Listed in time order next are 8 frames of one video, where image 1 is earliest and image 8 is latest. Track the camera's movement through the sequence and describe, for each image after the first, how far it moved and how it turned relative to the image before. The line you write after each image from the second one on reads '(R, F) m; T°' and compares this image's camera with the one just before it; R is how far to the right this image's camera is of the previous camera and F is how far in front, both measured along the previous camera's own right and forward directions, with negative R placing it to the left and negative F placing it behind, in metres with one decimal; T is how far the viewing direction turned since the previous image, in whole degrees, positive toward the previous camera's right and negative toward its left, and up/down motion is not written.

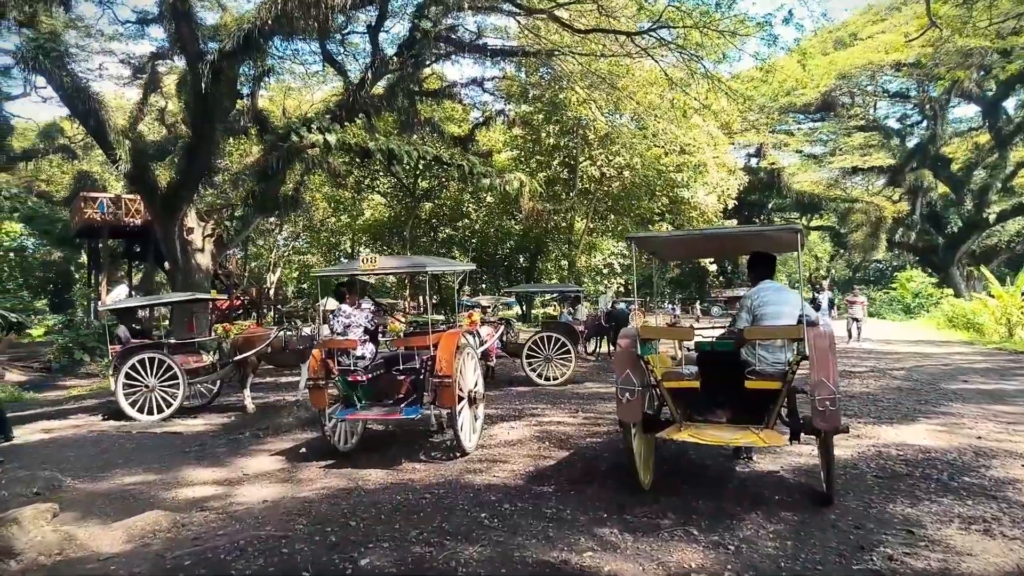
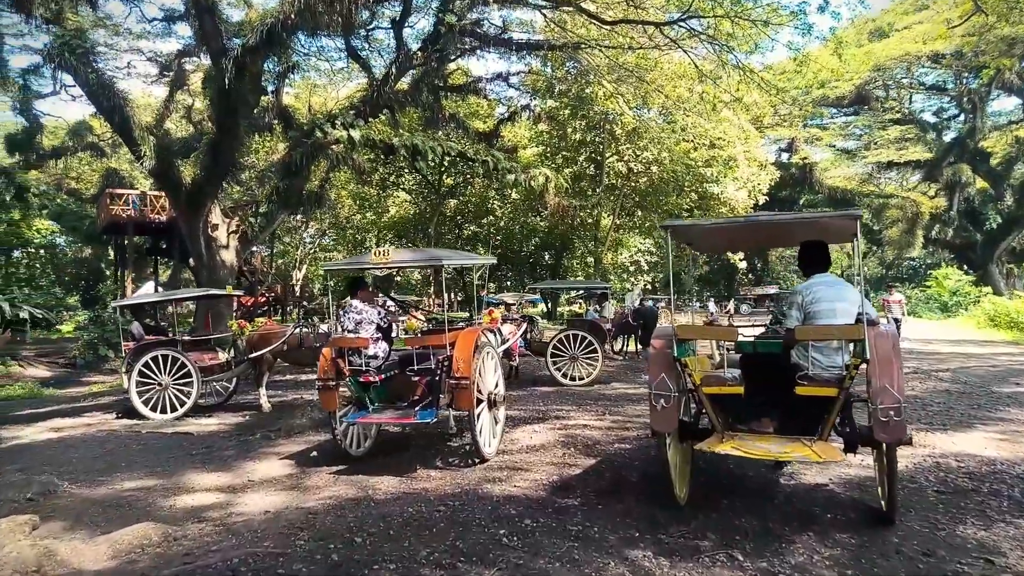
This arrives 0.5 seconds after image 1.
(0.0, +0.4) m; -2°
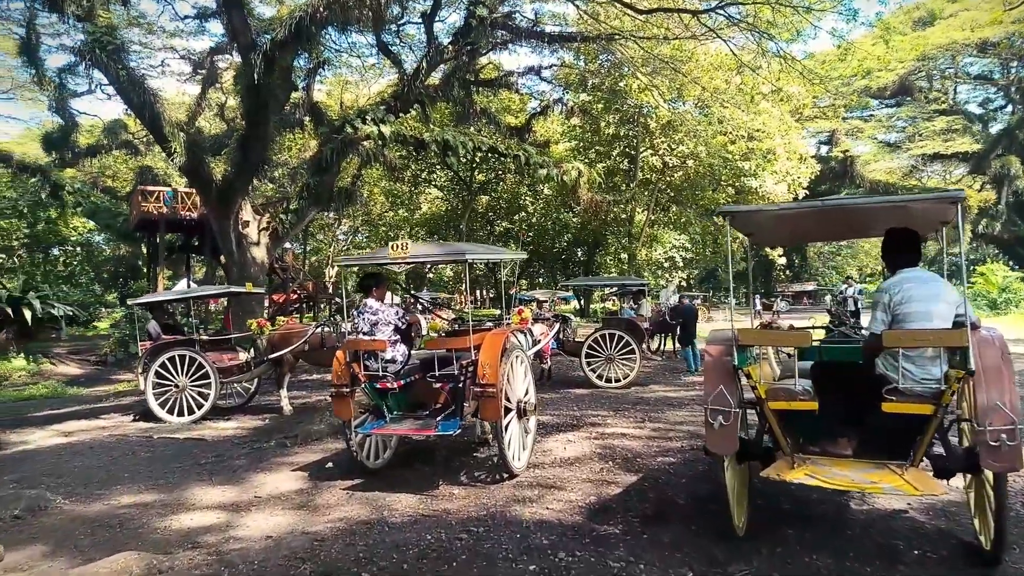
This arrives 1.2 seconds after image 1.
(0.0, +0.5) m; -3°
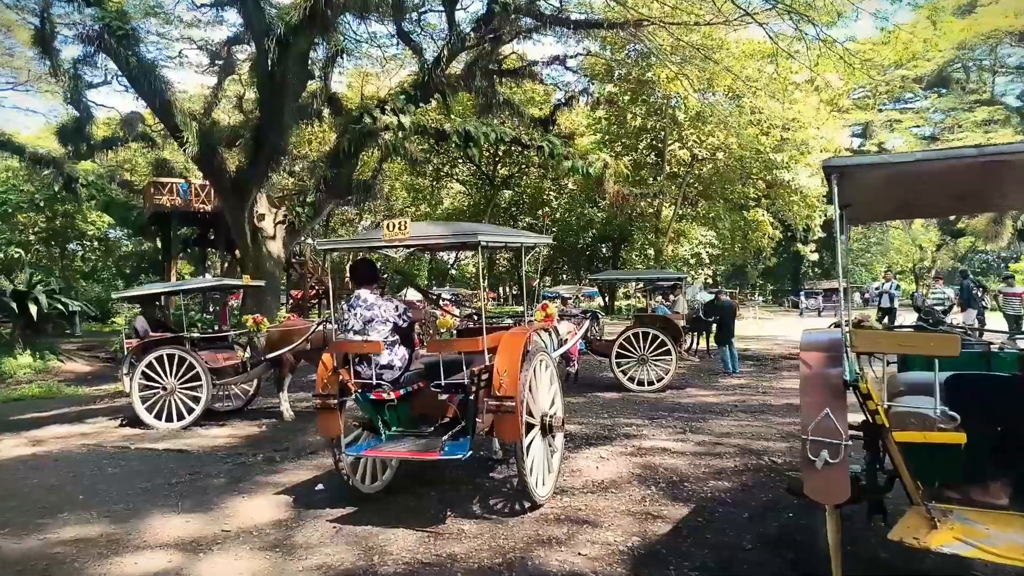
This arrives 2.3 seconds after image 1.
(0.0, +0.9) m; -2°
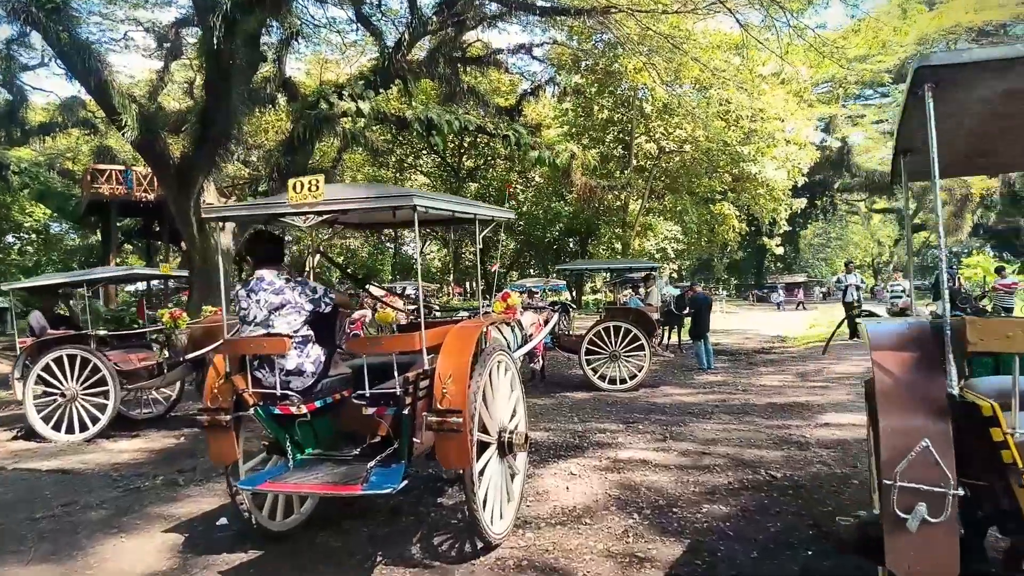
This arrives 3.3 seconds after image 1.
(+0.1, +0.9) m; +3°
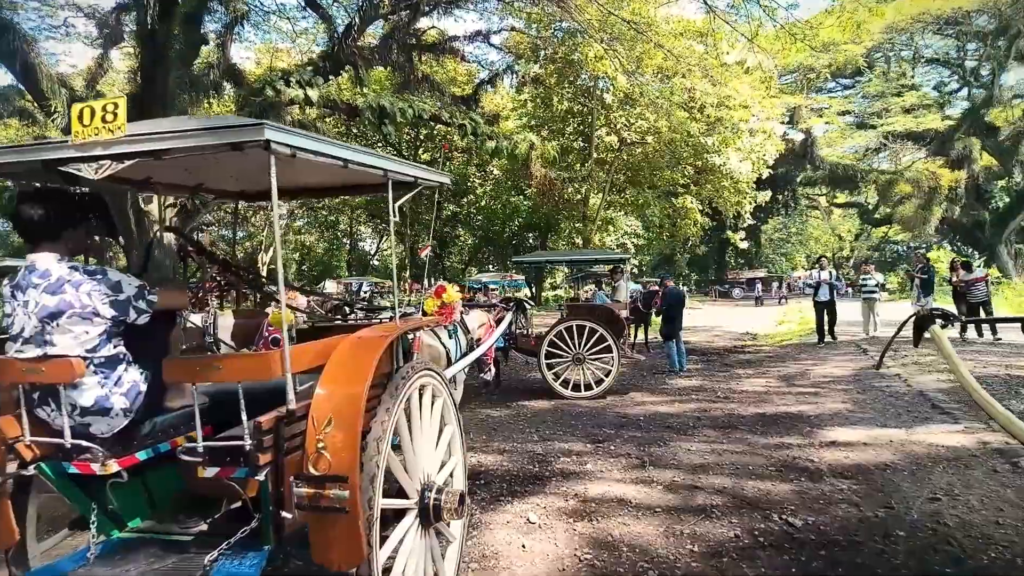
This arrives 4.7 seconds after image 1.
(+0.1, +1.1) m; +3°
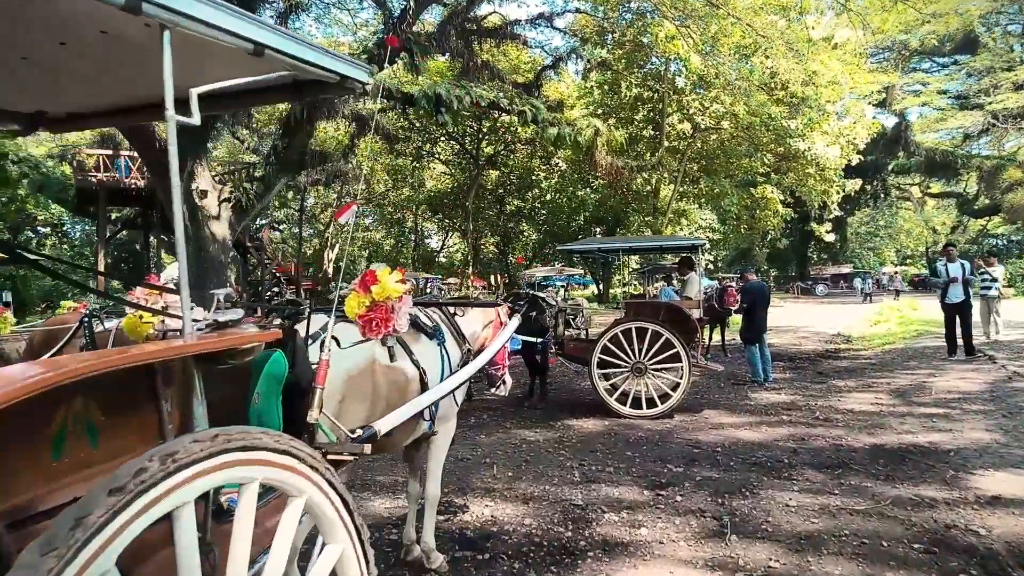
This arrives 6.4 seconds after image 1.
(+0.2, +1.4) m; -6°
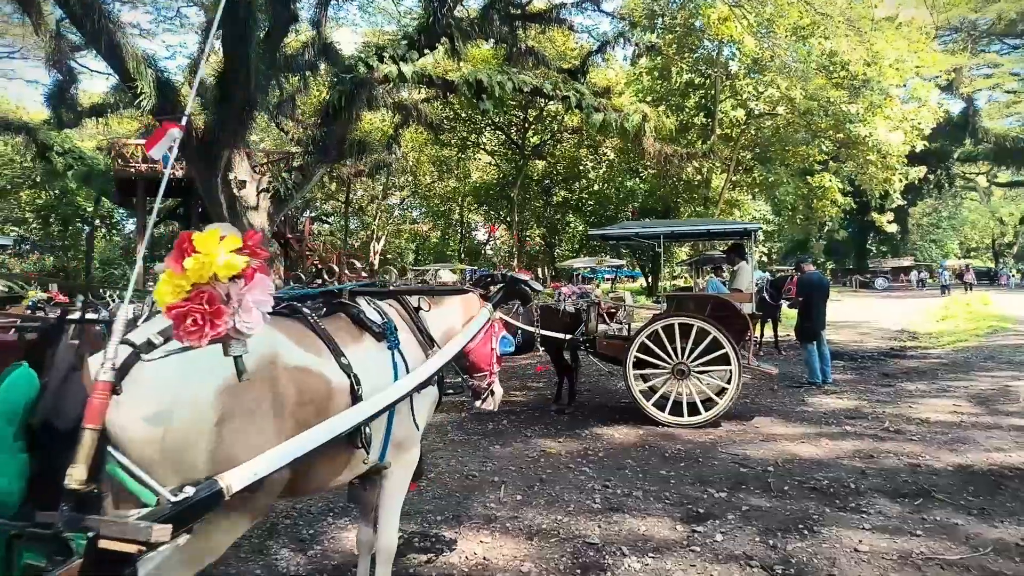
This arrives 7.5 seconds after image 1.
(+0.2, +0.7) m; -4°
